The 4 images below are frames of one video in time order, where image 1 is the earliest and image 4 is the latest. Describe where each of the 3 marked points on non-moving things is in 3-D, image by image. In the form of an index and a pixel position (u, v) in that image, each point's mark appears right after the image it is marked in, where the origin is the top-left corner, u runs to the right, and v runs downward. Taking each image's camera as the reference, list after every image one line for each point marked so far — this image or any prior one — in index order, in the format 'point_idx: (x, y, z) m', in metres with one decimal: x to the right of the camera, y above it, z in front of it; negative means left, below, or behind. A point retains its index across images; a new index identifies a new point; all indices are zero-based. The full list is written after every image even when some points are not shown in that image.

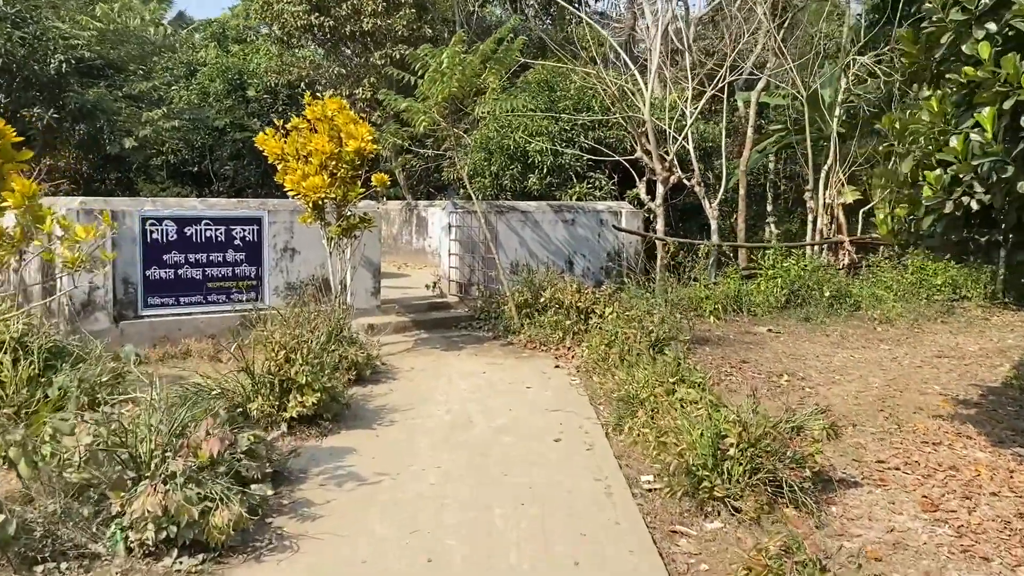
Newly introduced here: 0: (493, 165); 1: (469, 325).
0: (-0.3, +1.8, +13.0) m
1: (-0.5, -0.4, +9.6) m
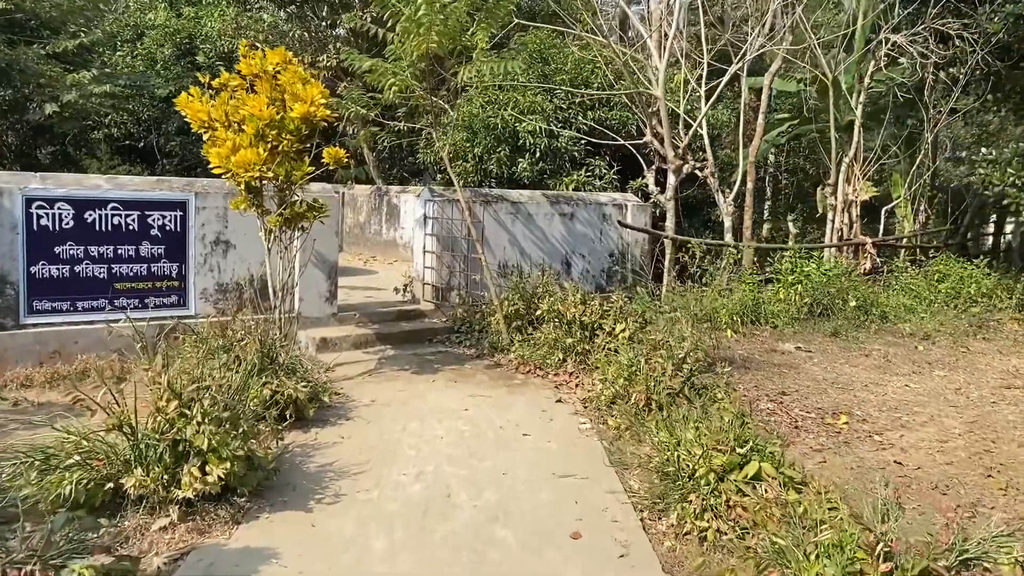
0: (-0.5, +1.8, +11.2) m
1: (-0.6, -0.5, +7.9) m
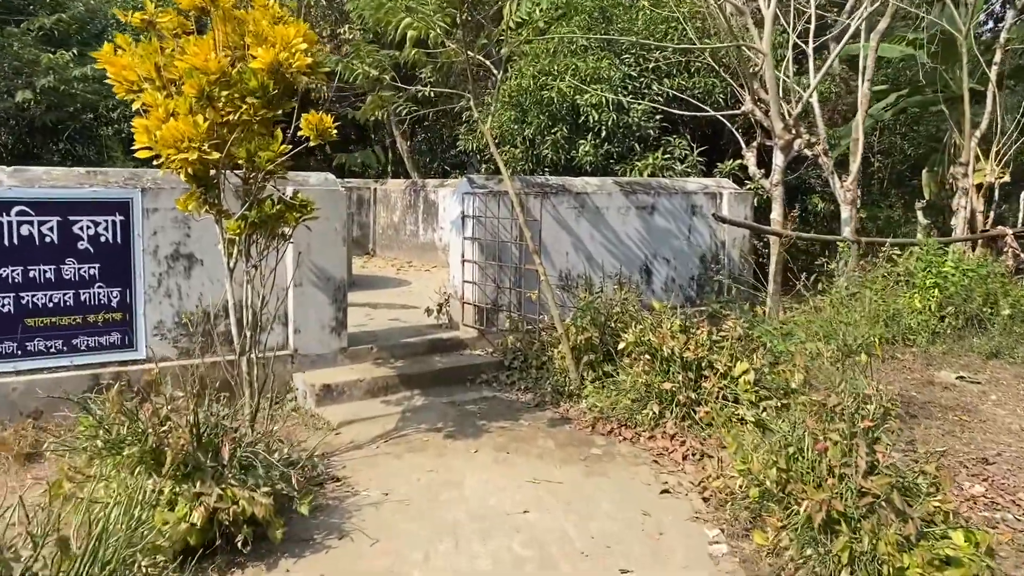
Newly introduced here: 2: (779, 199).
0: (+0.2, +1.7, +9.2) m
1: (-0.1, -0.6, +5.9) m
2: (+2.4, +0.8, +7.7) m
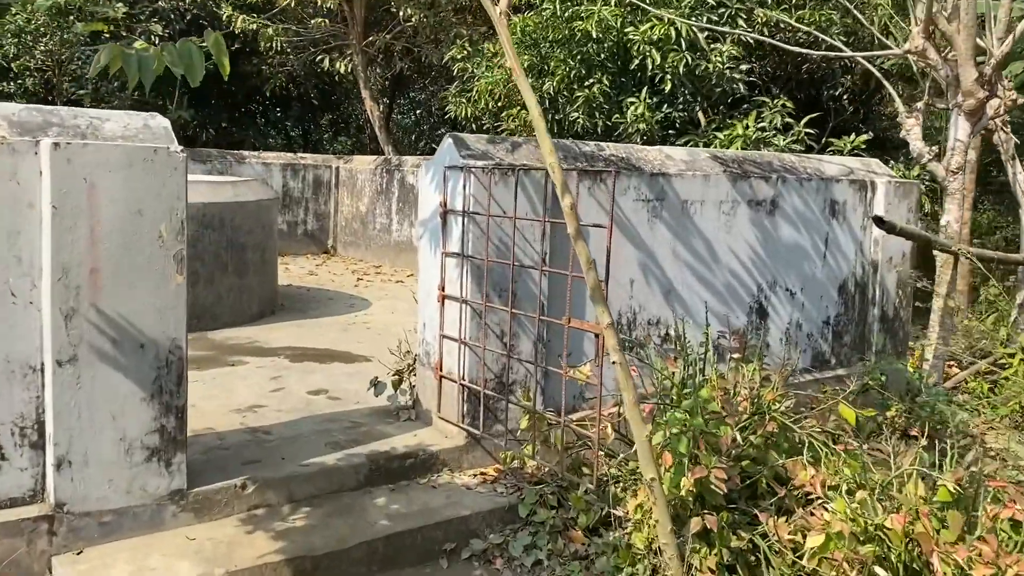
0: (+0.3, +1.5, +6.1) m
1: (0.0, -0.9, +2.9) m
2: (+2.5, +0.5, +4.7) m
